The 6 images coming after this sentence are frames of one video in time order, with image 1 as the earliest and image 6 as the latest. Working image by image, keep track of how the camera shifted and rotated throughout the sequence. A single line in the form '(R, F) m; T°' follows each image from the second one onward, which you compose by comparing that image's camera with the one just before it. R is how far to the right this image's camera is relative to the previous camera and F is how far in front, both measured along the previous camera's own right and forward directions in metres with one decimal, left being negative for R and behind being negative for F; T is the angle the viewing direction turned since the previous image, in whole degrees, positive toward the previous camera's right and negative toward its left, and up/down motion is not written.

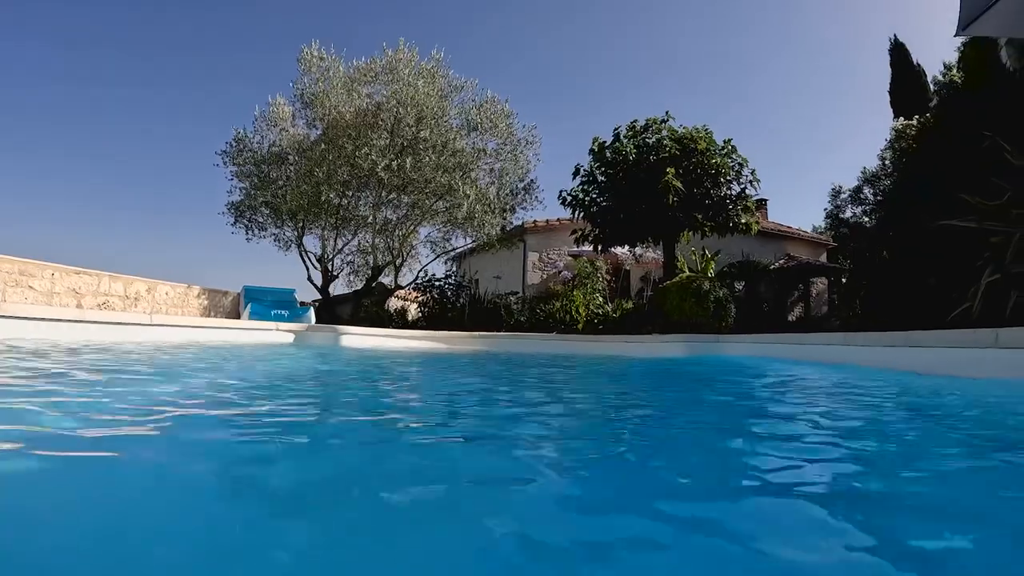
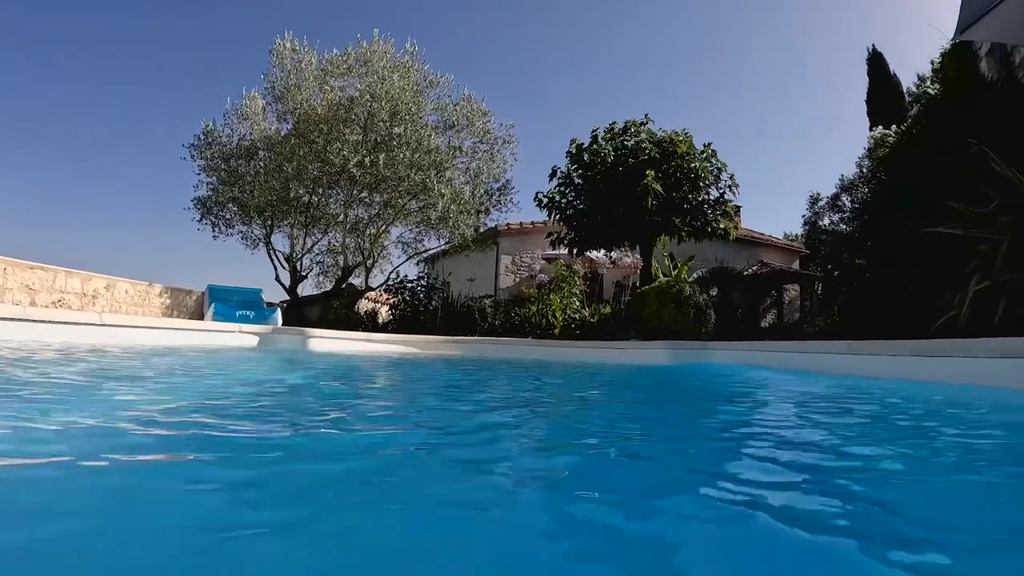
(0.0, +0.3) m; +2°
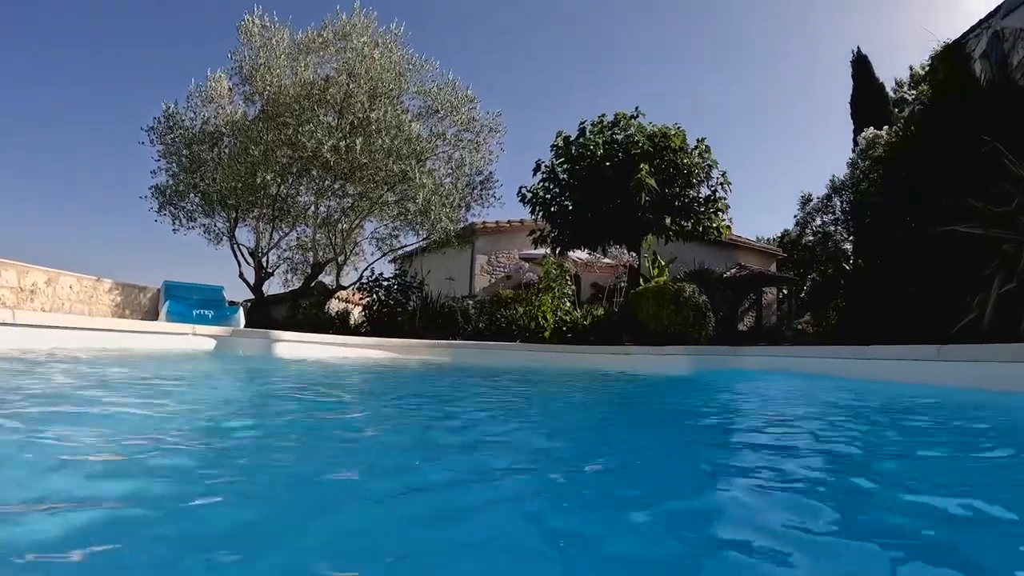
(-0.2, +0.7) m; +3°
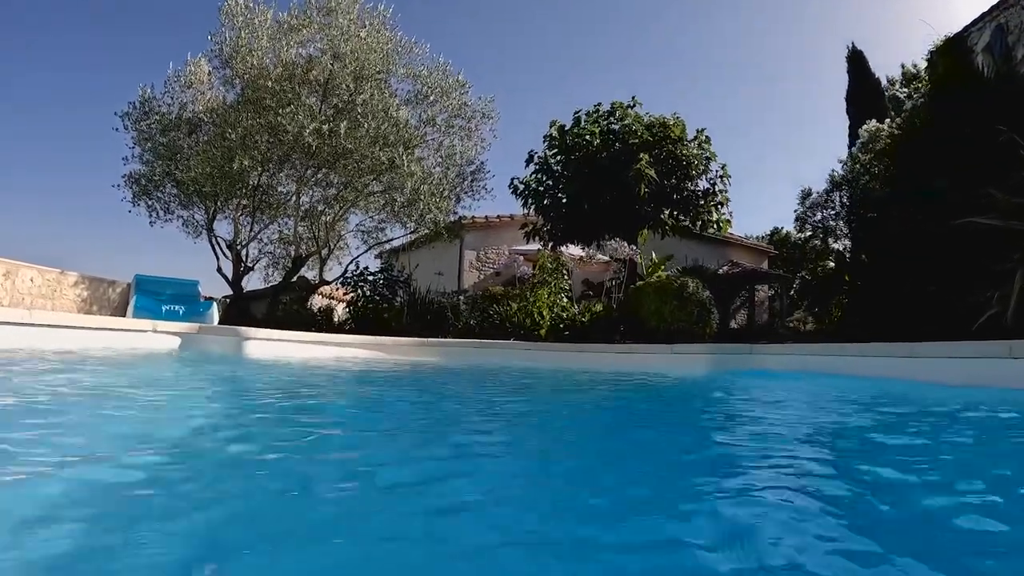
(-0.1, +0.5) m; +1°
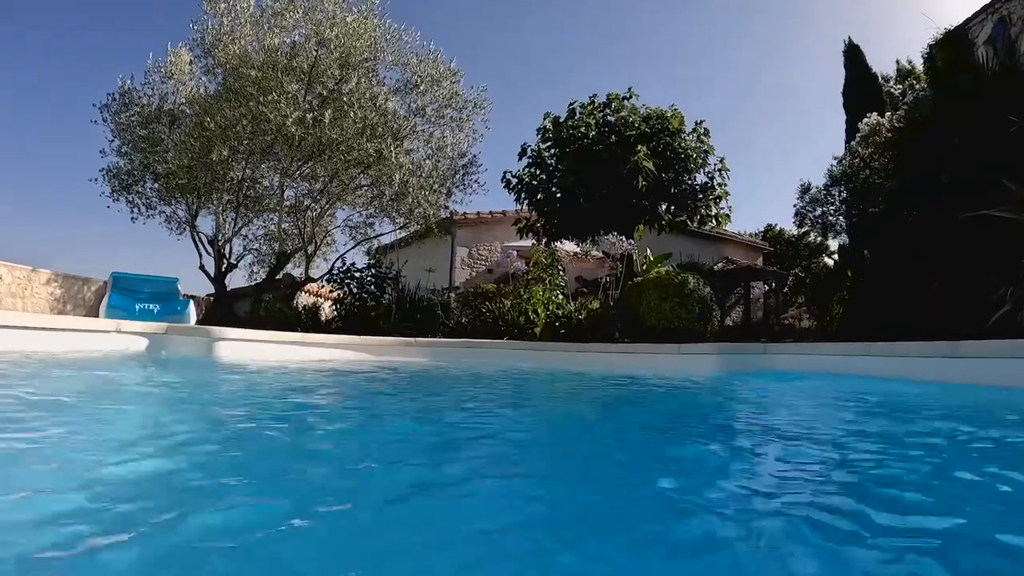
(0.0, +0.4) m; +1°
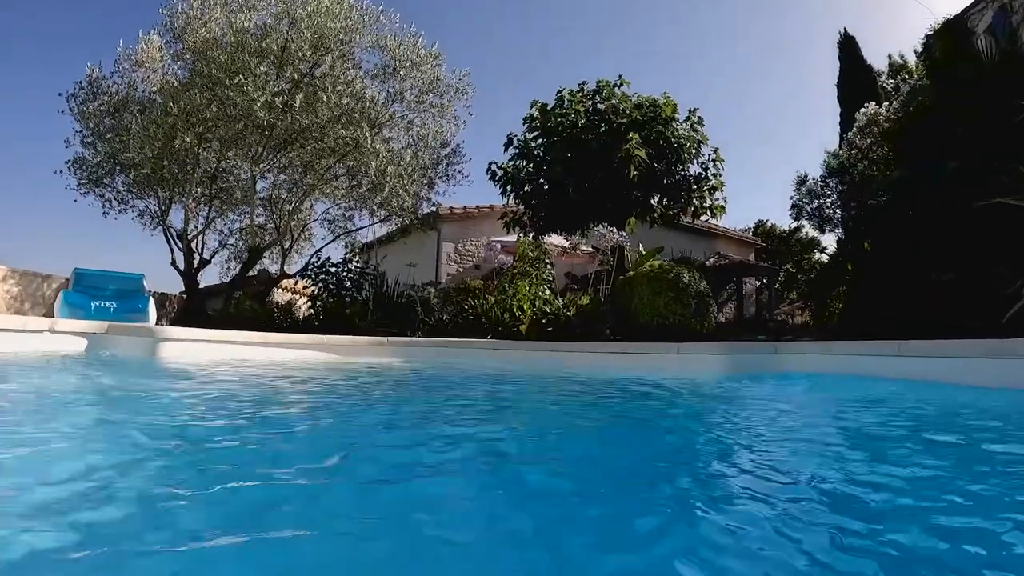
(+0.1, +0.5) m; +1°
